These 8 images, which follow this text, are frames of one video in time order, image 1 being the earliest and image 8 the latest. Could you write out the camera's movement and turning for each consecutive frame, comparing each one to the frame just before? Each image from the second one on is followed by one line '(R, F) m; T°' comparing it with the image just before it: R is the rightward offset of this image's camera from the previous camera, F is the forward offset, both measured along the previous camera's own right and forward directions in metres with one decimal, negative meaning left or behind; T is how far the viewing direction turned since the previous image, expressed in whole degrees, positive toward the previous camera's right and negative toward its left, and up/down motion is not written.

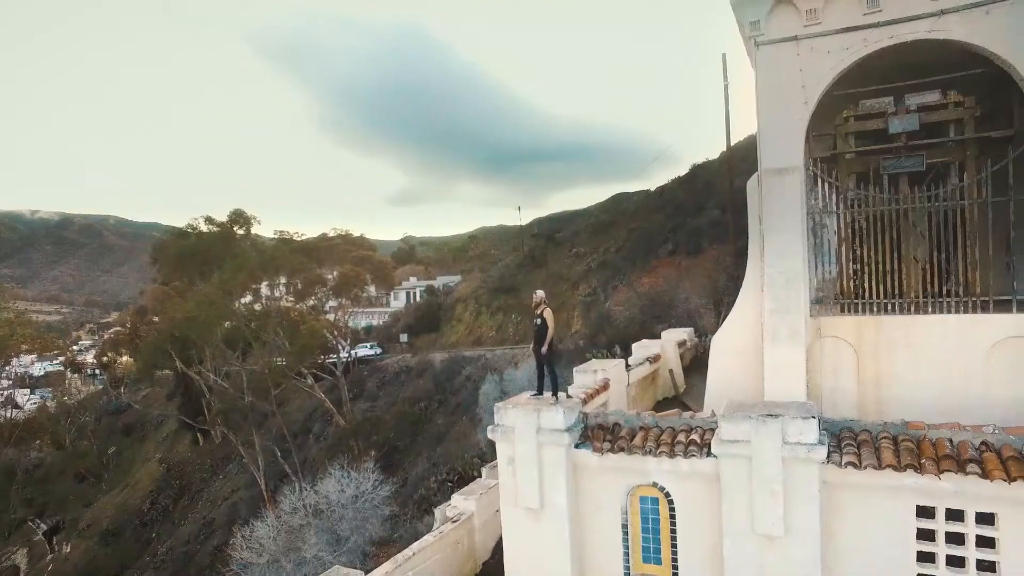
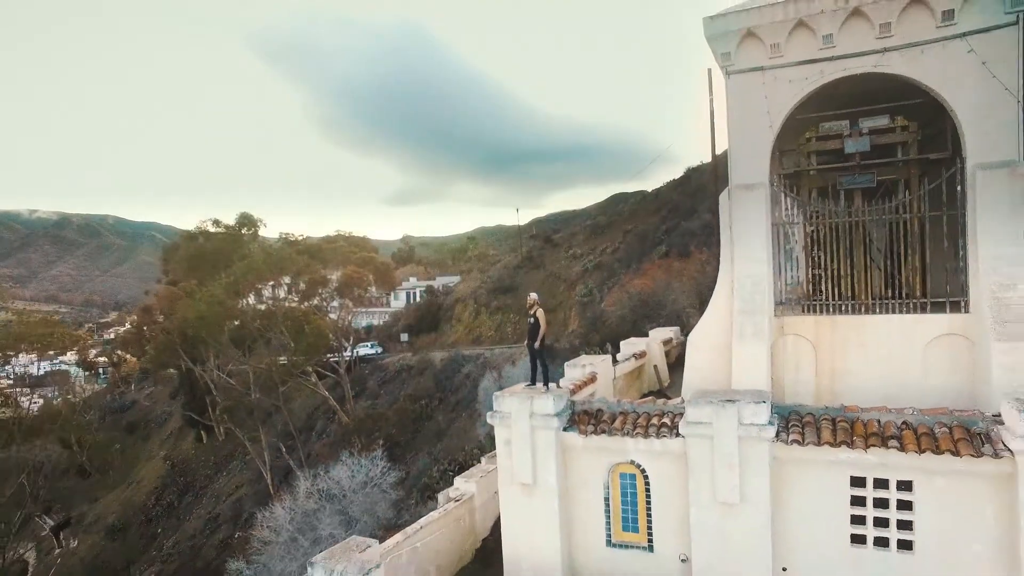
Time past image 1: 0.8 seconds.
(0.0, -0.8) m; 0°
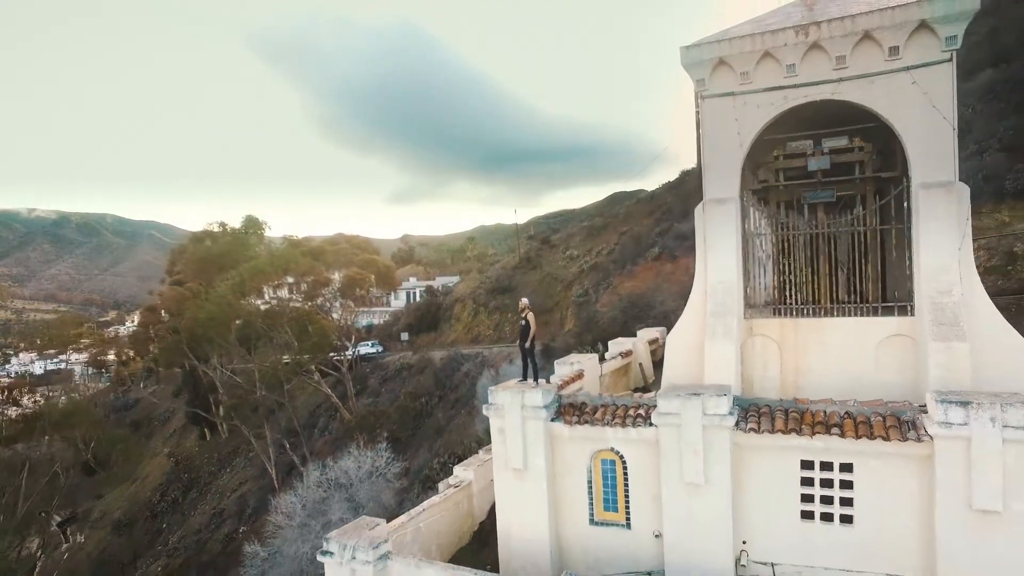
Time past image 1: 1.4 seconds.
(+0.1, -0.8) m; 0°
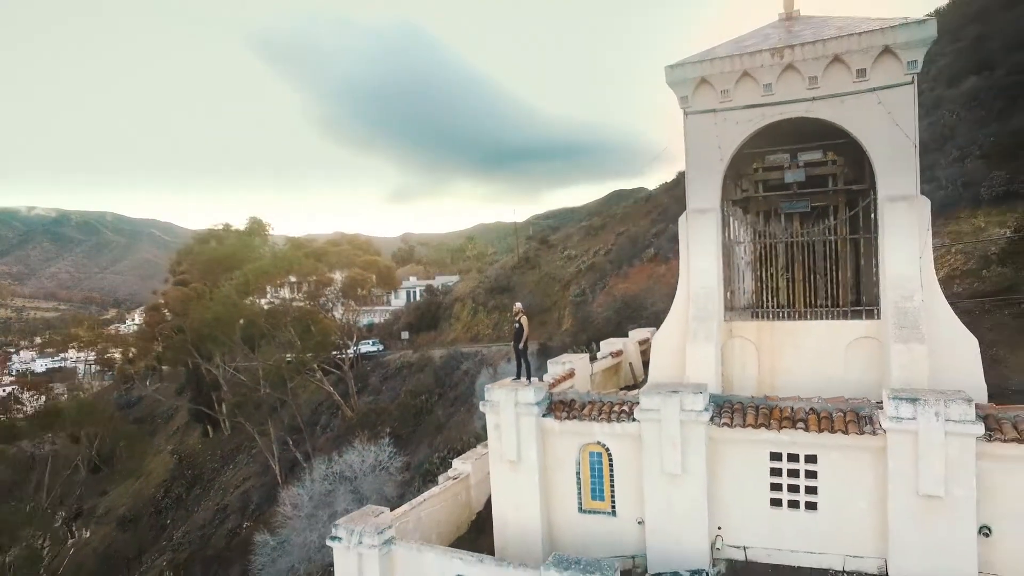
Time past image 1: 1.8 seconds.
(+0.1, -0.6) m; 0°
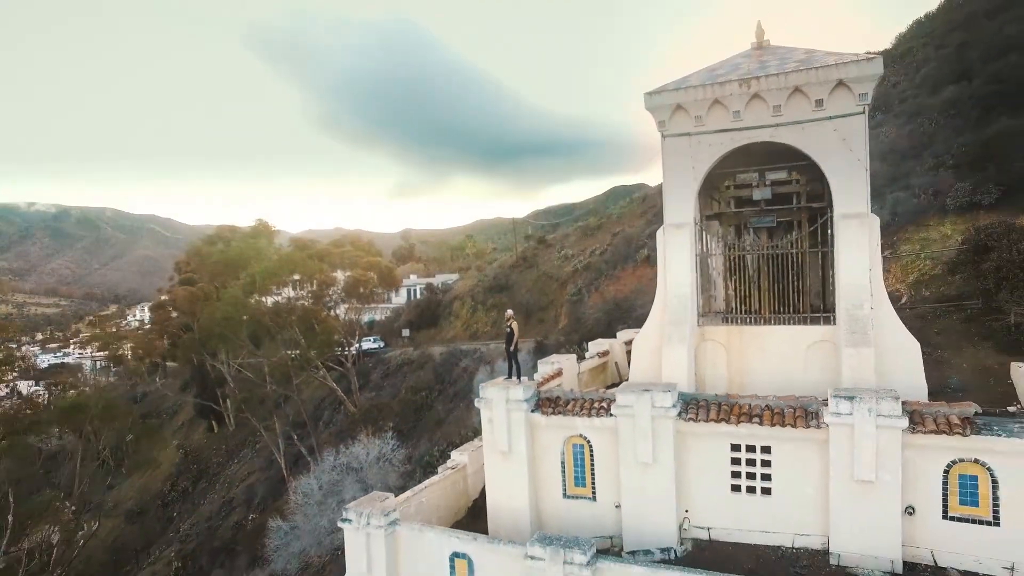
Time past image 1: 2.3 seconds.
(+0.1, -0.9) m; 0°
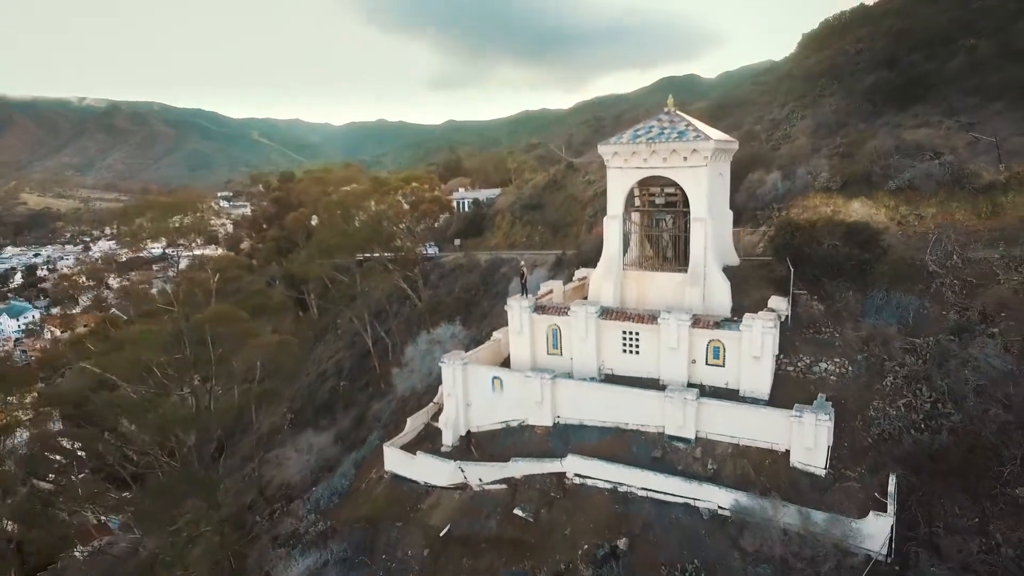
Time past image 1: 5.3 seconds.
(+0.8, -8.5) m; -4°
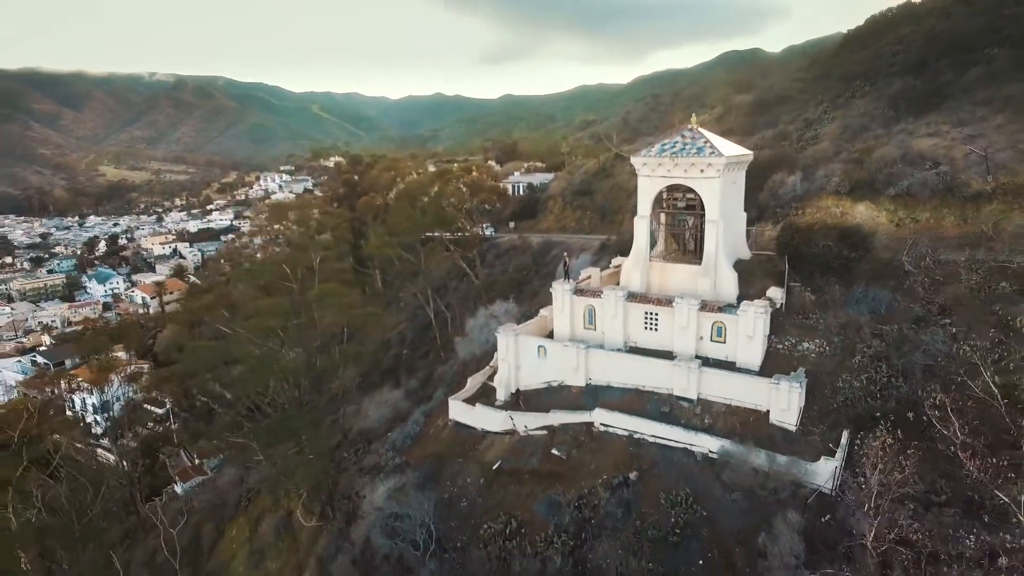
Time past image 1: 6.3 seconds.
(+0.3, -3.9) m; -5°
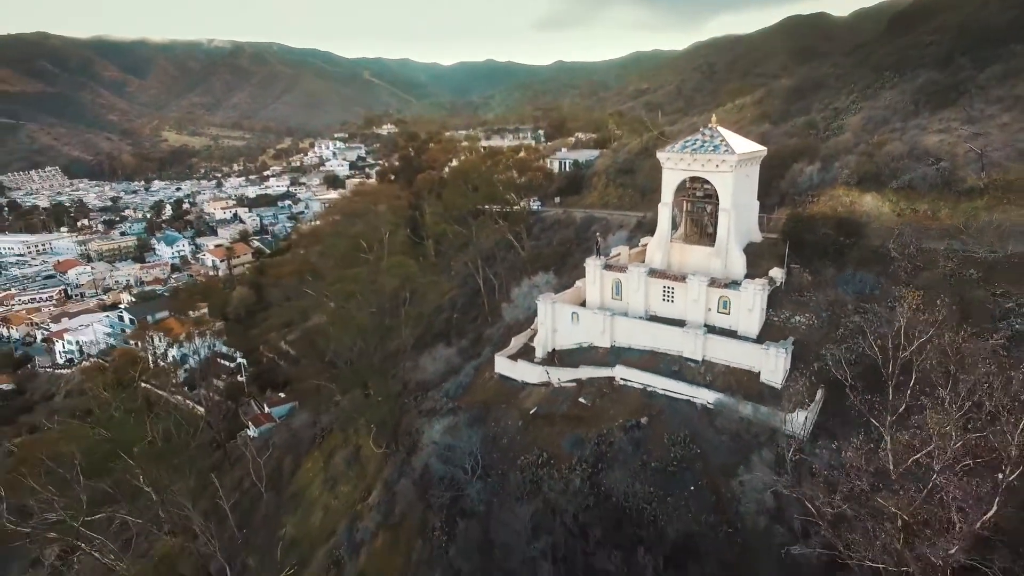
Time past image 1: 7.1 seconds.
(+0.3, -3.7) m; -4°
